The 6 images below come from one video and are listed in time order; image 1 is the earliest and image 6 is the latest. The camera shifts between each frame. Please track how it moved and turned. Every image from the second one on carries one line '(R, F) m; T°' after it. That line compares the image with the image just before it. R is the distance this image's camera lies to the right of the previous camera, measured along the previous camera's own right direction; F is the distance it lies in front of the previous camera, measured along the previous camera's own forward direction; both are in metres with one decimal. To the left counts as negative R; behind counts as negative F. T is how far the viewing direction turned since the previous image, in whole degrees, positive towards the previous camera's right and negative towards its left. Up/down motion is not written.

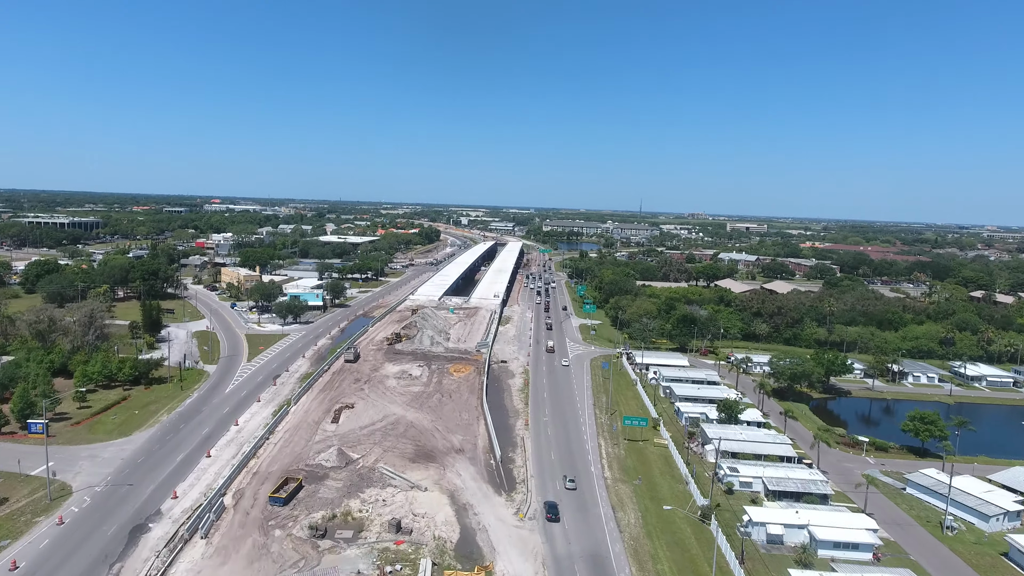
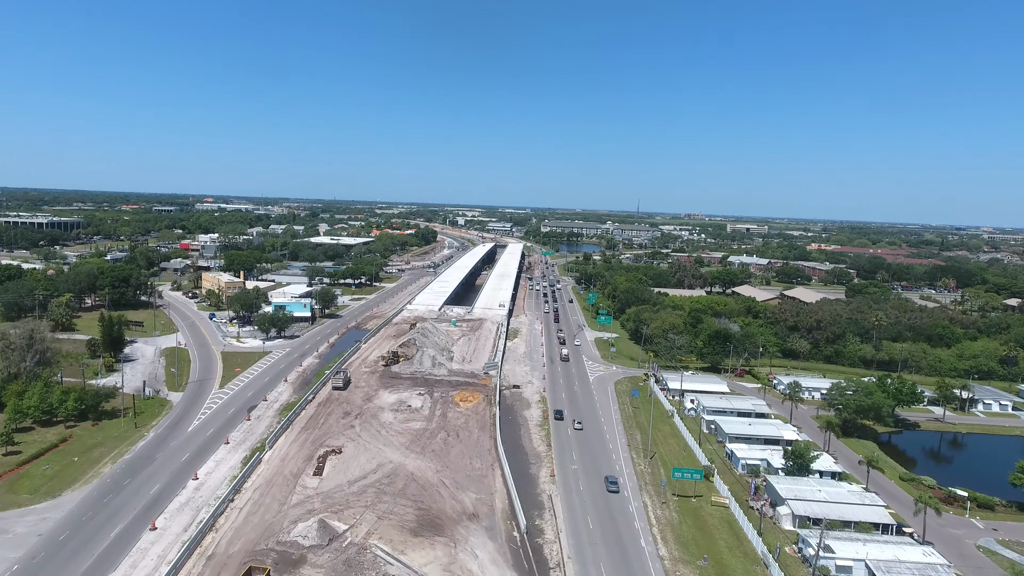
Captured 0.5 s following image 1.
(-0.8, +4.1) m; 0°
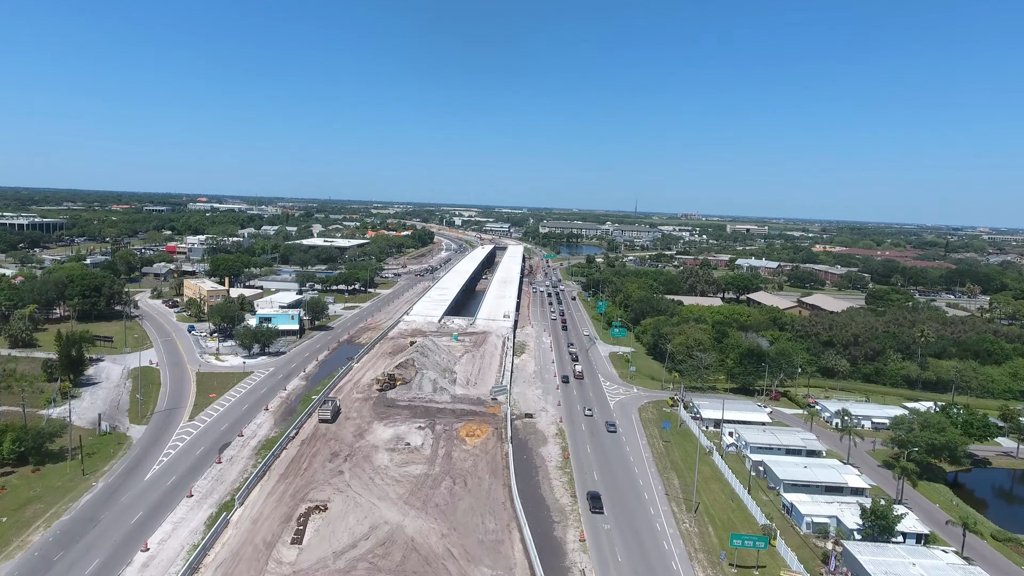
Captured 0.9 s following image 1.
(-0.6, +3.3) m; 0°
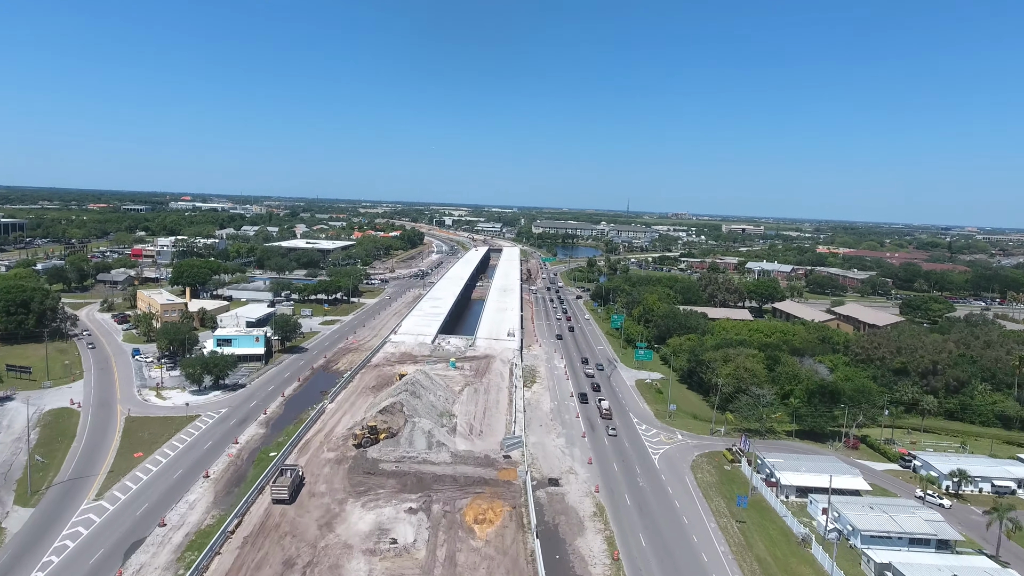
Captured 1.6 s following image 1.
(-0.8, +5.8) m; +1°
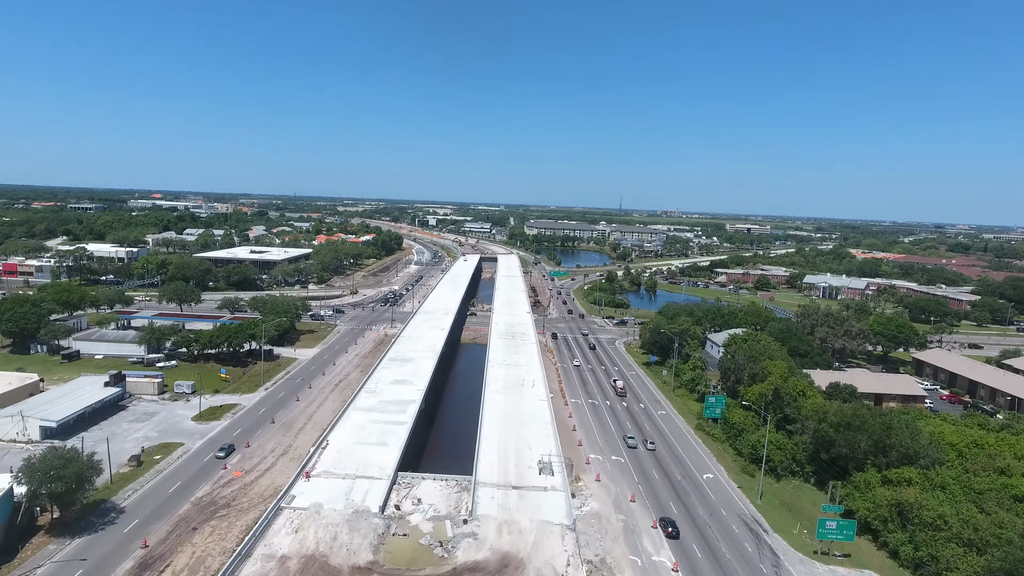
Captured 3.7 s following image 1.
(-1.3, +17.5) m; +1°
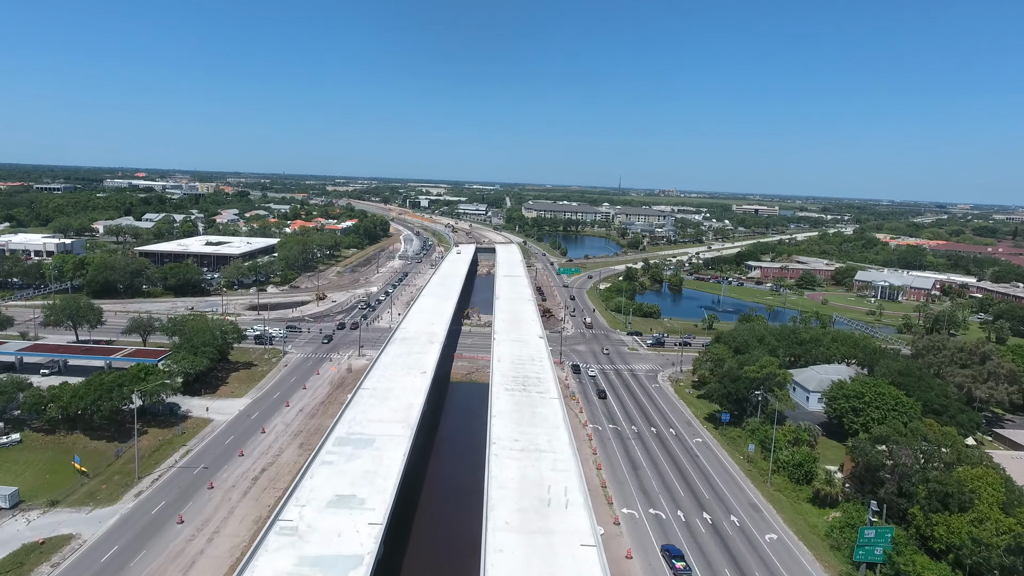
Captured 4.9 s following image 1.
(-0.5, +10.0) m; 0°
